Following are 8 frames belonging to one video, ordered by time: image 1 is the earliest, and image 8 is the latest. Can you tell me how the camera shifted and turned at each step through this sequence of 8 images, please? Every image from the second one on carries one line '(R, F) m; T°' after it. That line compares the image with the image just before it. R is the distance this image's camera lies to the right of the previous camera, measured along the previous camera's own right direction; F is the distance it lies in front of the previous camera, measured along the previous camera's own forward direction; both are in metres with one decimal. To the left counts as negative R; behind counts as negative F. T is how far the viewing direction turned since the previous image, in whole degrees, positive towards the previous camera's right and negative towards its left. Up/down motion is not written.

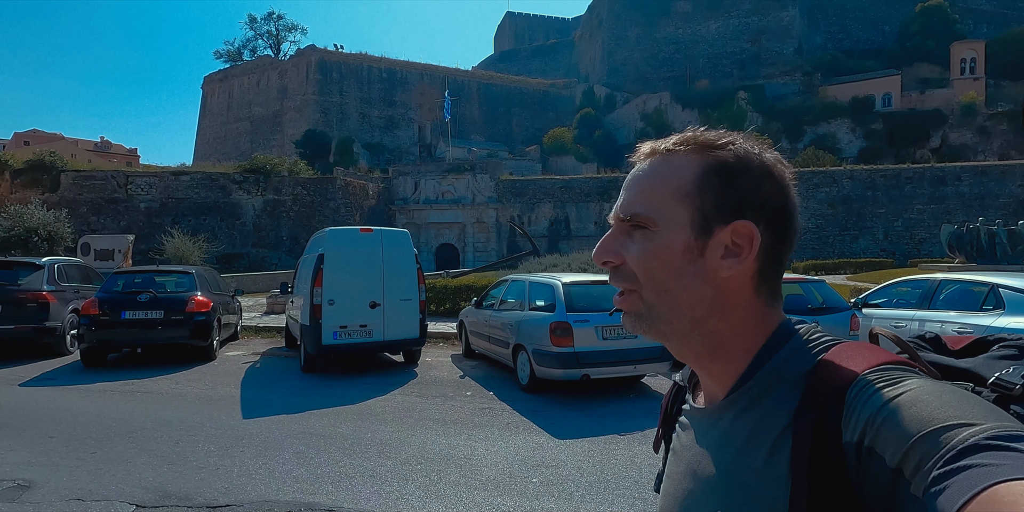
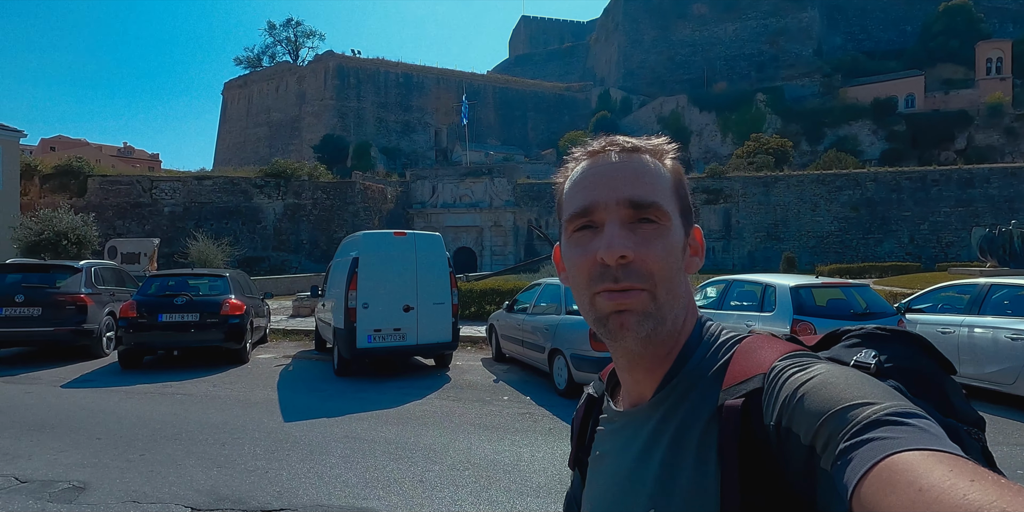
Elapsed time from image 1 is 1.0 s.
(-0.3, 0.0) m; -1°
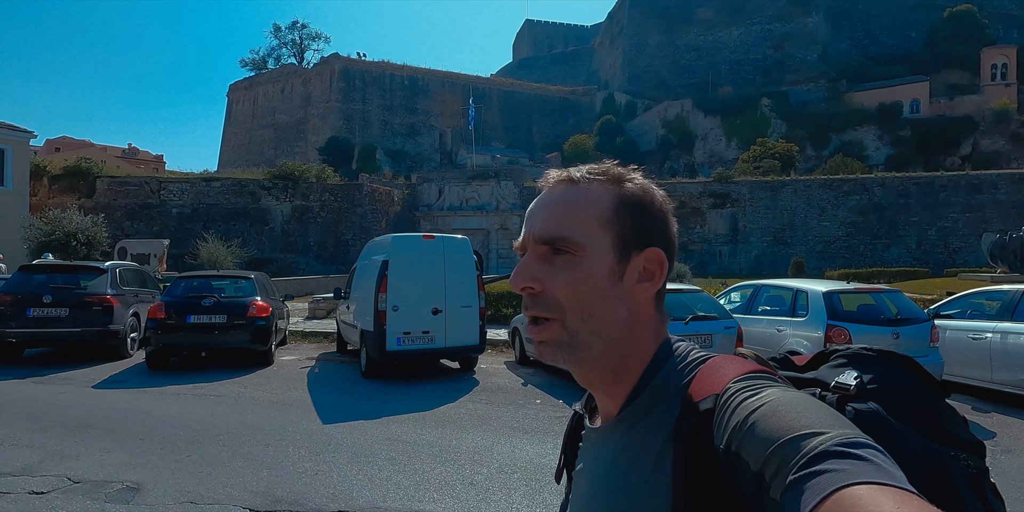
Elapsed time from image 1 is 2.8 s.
(-0.4, 0.0) m; 0°
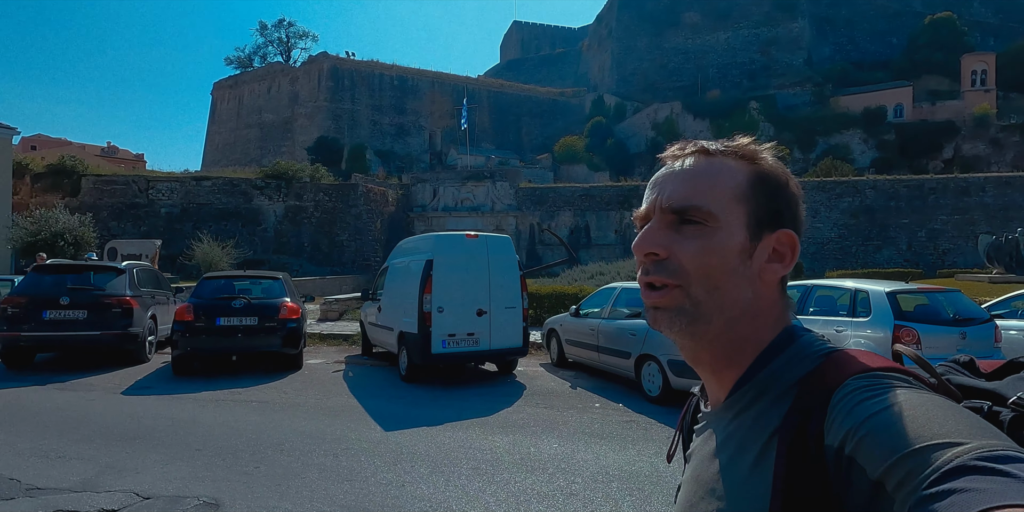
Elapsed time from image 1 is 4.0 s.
(-1.0, +0.3) m; +2°
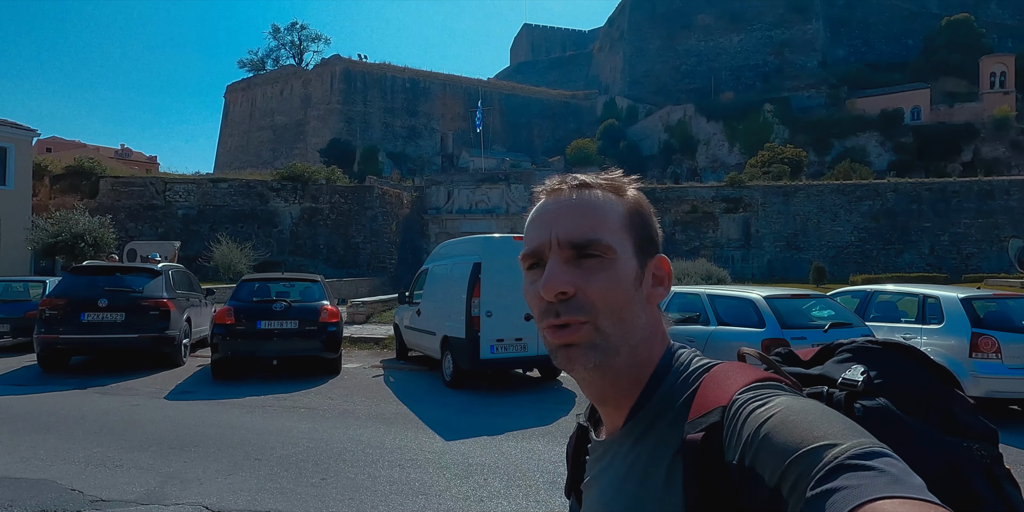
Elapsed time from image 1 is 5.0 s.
(-0.6, +0.2) m; -1°
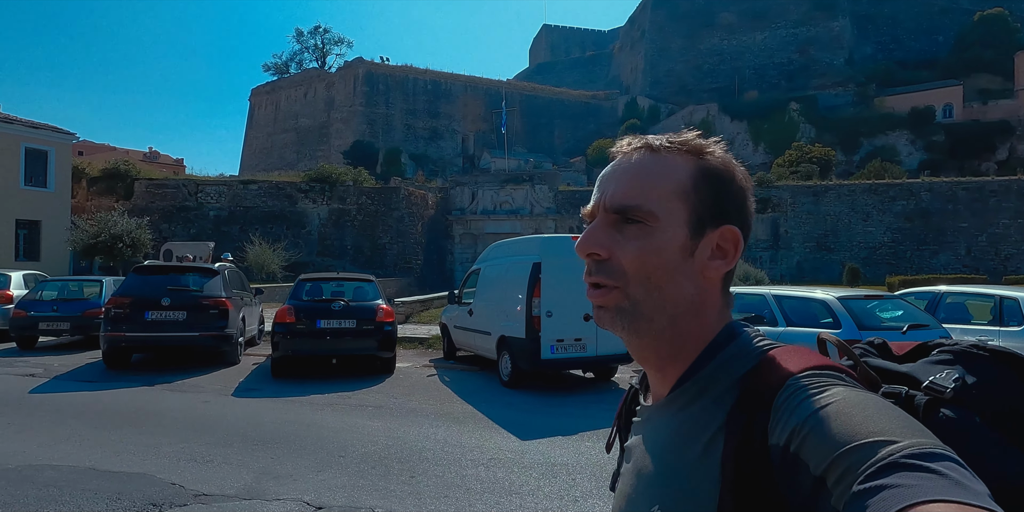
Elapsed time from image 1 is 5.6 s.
(-0.6, 0.0) m; -2°
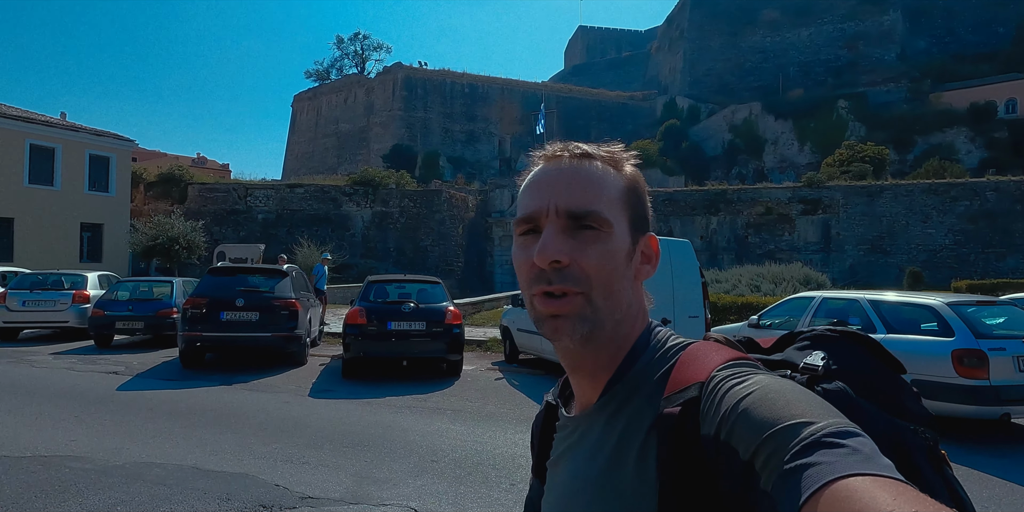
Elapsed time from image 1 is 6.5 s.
(-0.6, +0.1) m; -3°
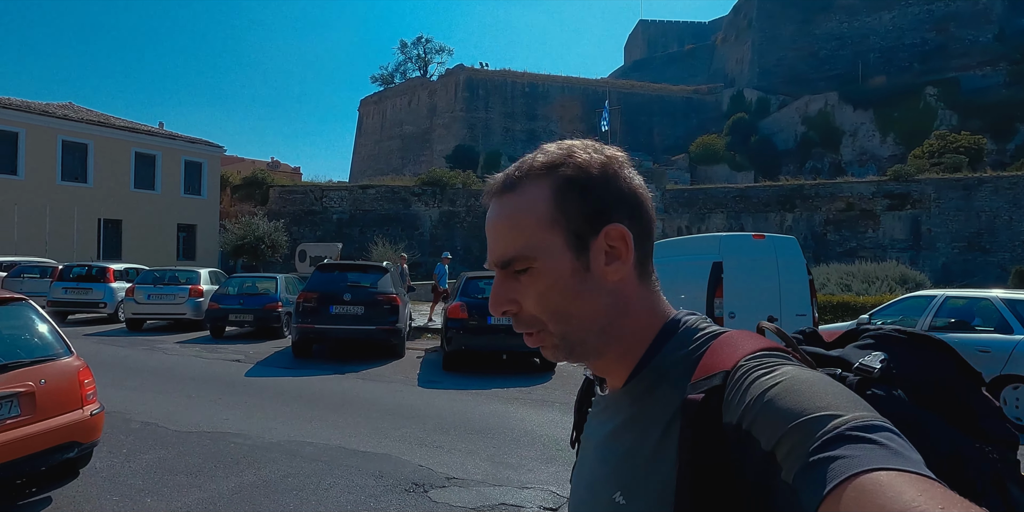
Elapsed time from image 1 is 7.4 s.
(-0.7, -0.2) m; -6°
